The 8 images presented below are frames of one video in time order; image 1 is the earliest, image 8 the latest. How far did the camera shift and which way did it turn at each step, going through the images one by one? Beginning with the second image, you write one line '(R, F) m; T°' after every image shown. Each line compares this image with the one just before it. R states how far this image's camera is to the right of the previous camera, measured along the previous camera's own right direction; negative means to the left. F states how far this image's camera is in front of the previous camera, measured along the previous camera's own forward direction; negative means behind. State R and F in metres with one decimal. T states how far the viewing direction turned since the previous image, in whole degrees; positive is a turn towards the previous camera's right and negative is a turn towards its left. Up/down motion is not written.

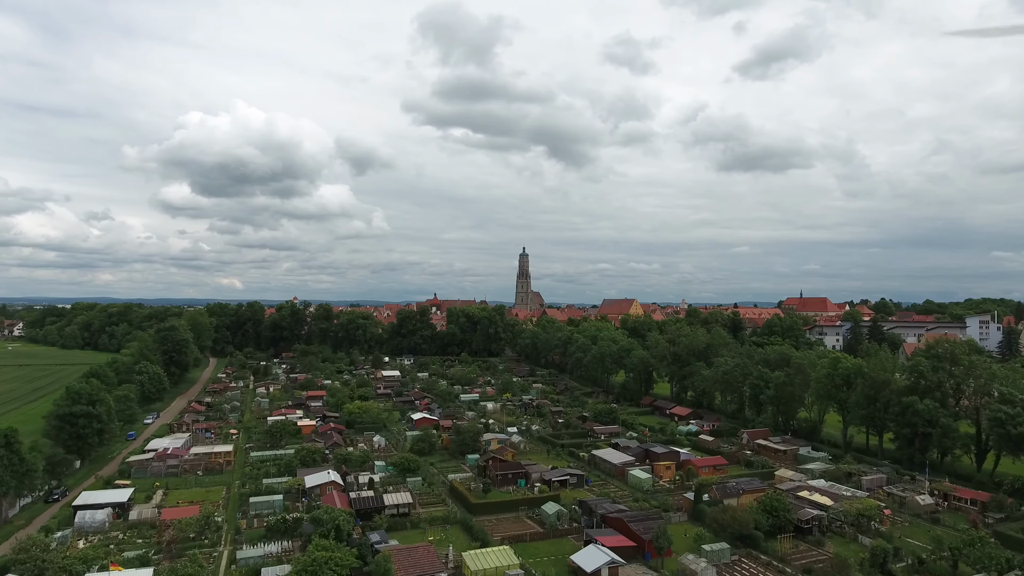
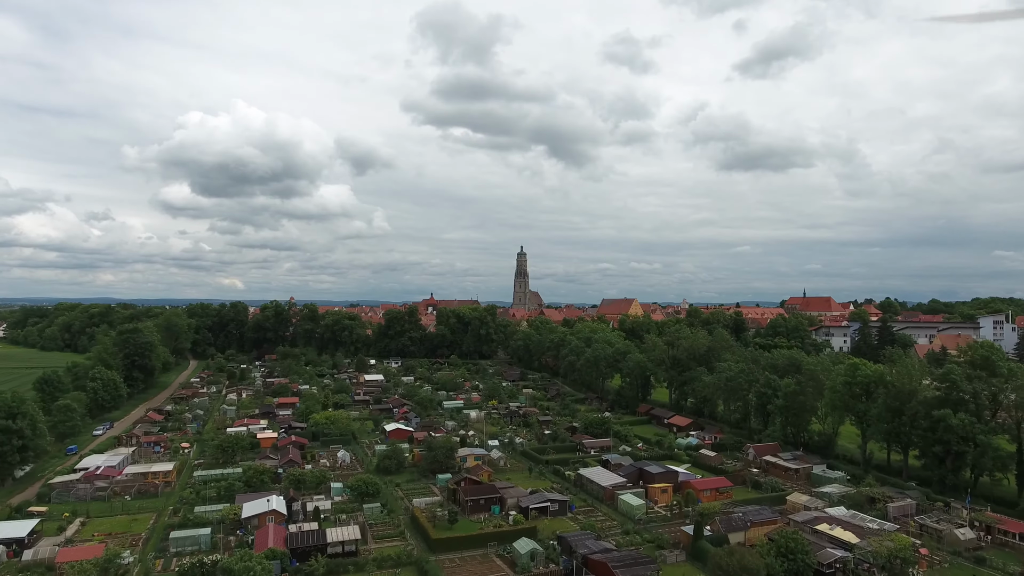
(+0.9, +2.8) m; 0°
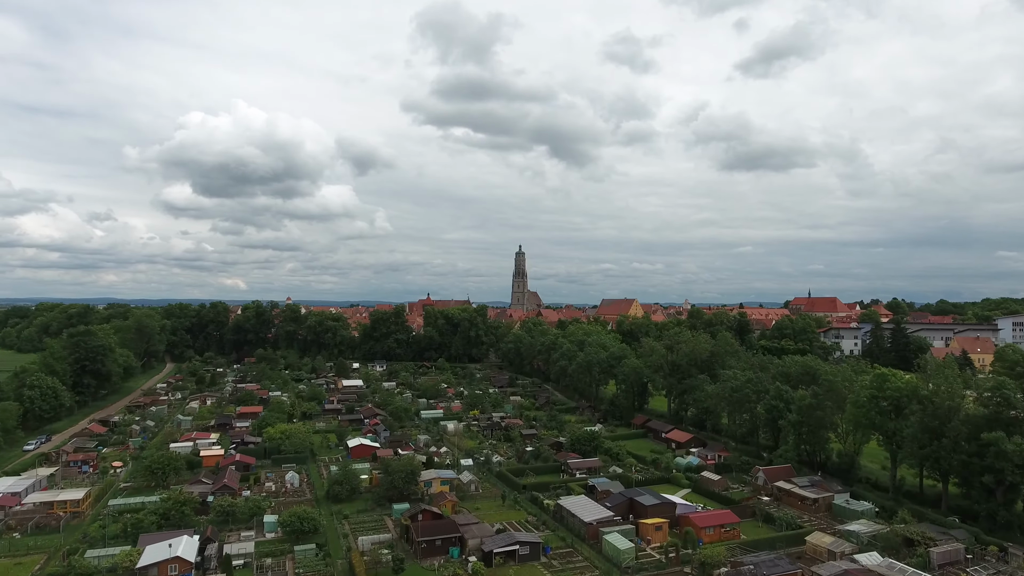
(+1.0, +3.2) m; 0°
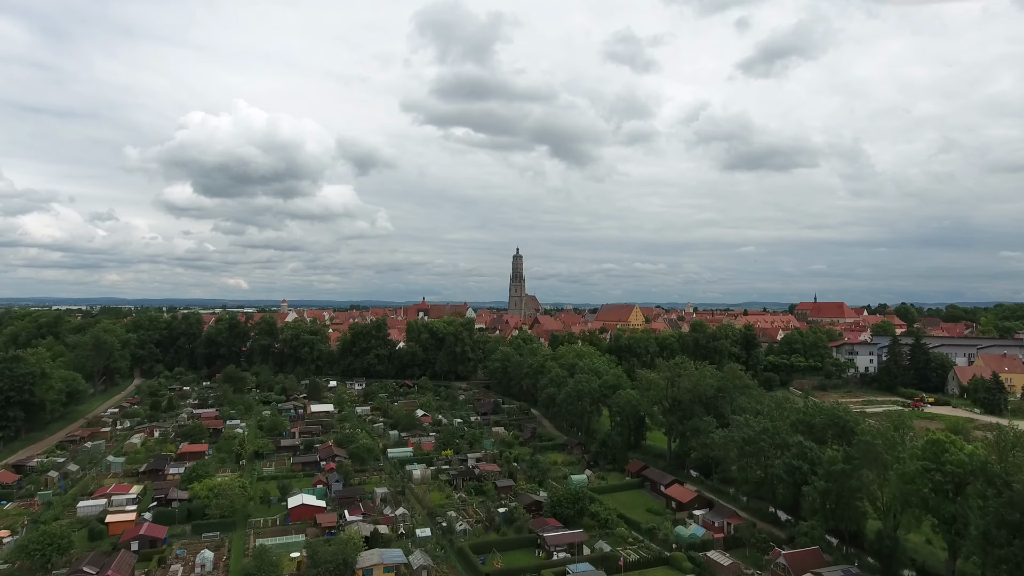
(+1.1, +4.1) m; 0°
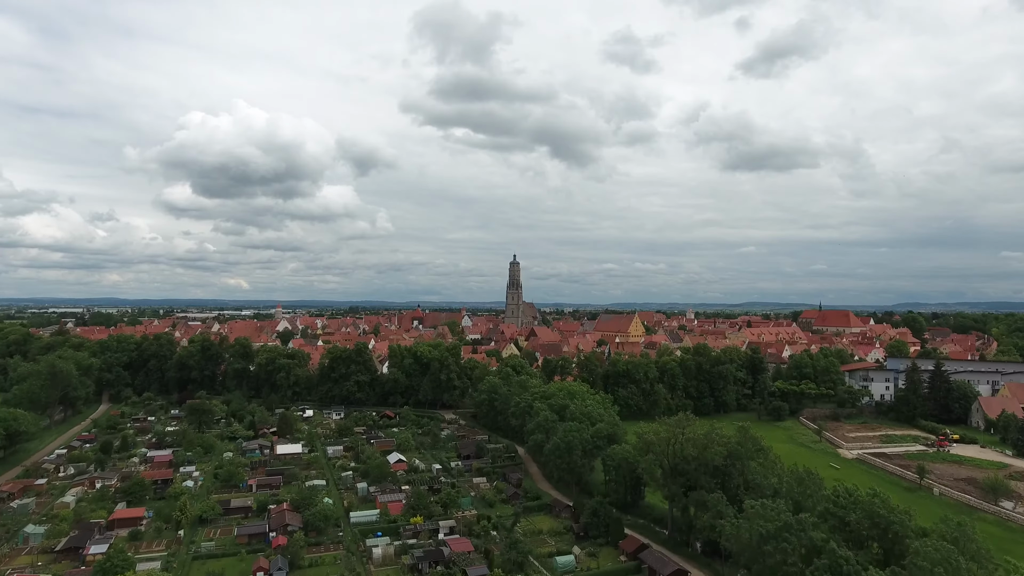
(+0.9, +3.7) m; 0°
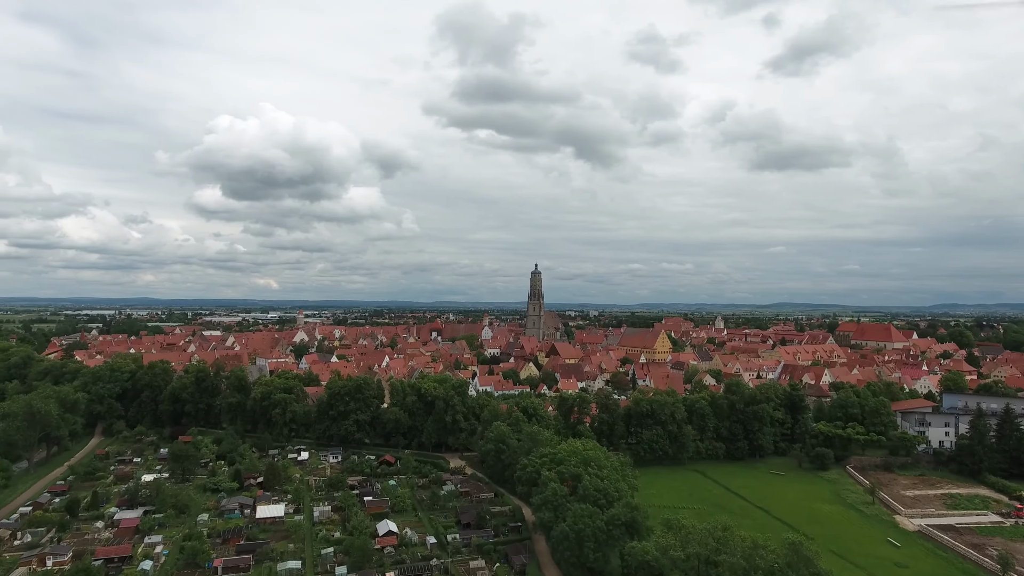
(+0.9, +4.4) m; -2°
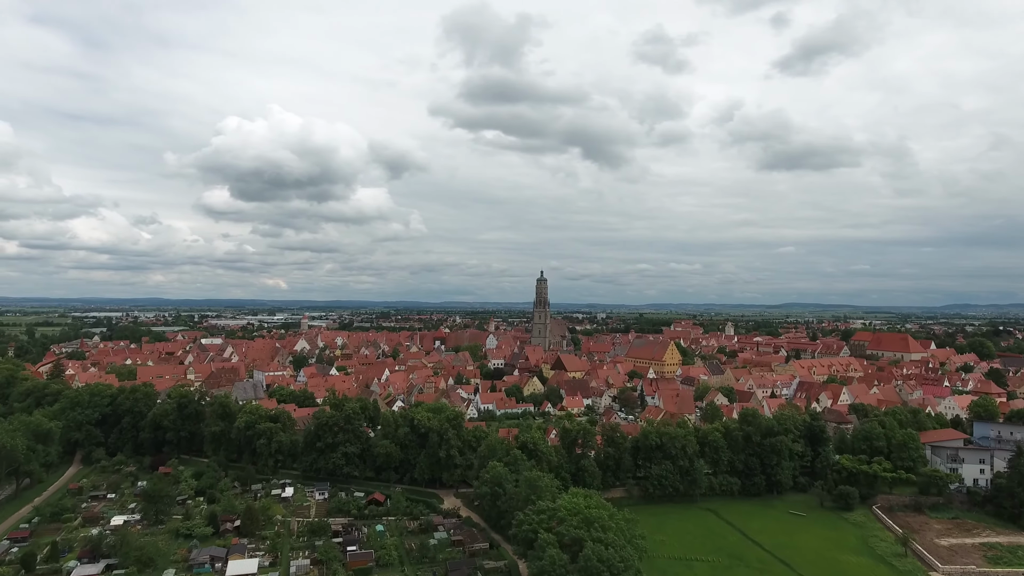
(+0.6, +3.1) m; -1°
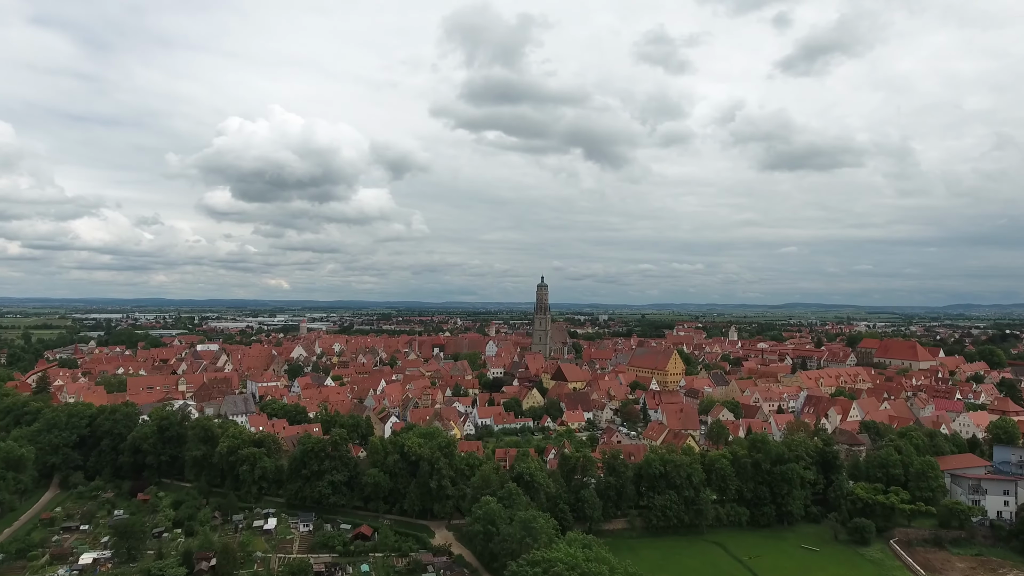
(+0.4, +2.3) m; 0°
